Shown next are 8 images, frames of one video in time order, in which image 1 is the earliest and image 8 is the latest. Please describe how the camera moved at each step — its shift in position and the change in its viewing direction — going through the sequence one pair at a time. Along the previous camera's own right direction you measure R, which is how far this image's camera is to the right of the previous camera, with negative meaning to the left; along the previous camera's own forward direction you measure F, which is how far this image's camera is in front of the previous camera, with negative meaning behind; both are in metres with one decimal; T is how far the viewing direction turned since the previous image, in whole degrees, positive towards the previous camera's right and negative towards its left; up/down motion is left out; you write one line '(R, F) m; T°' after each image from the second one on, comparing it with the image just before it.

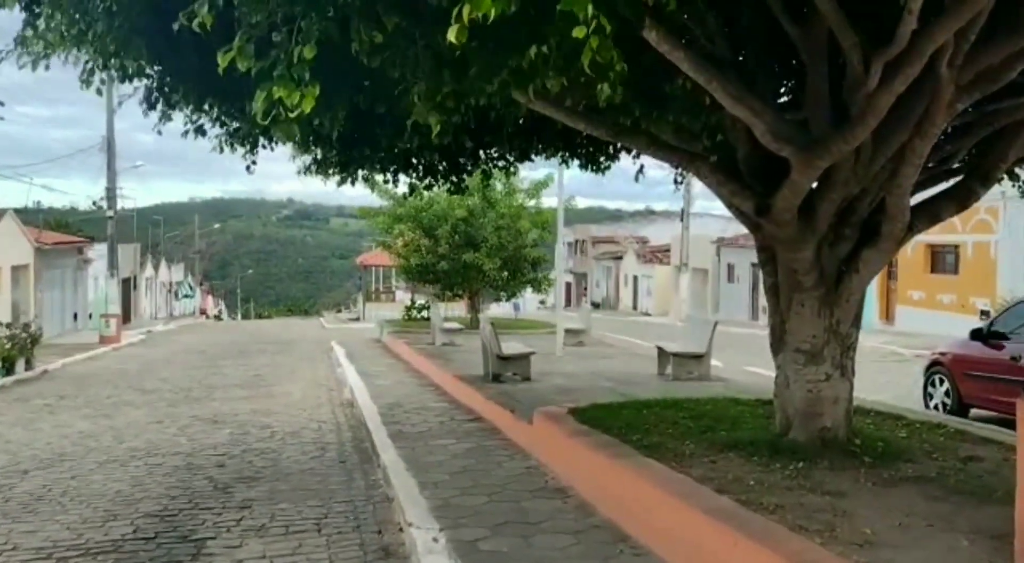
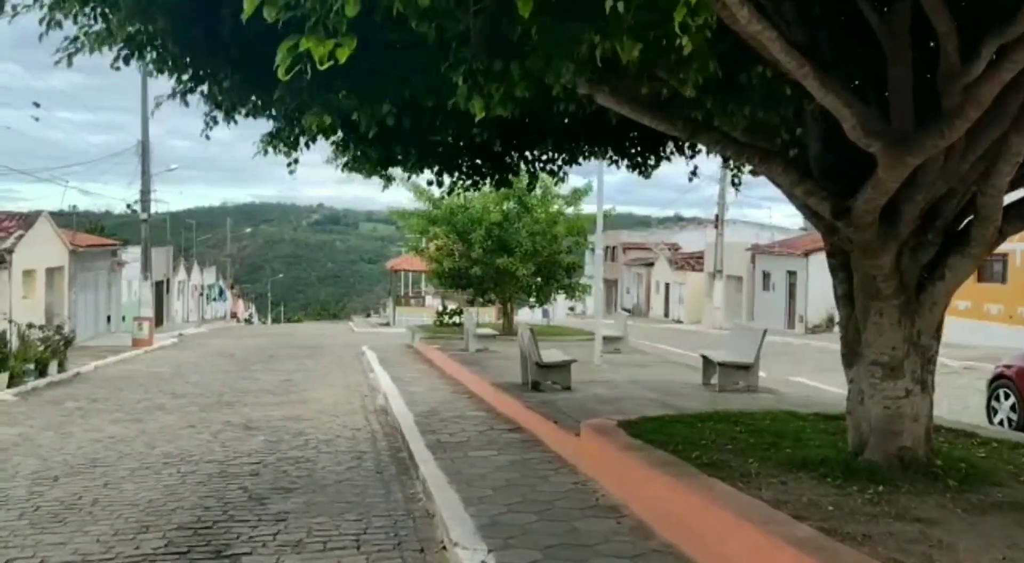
(-0.2, +0.4) m; -2°
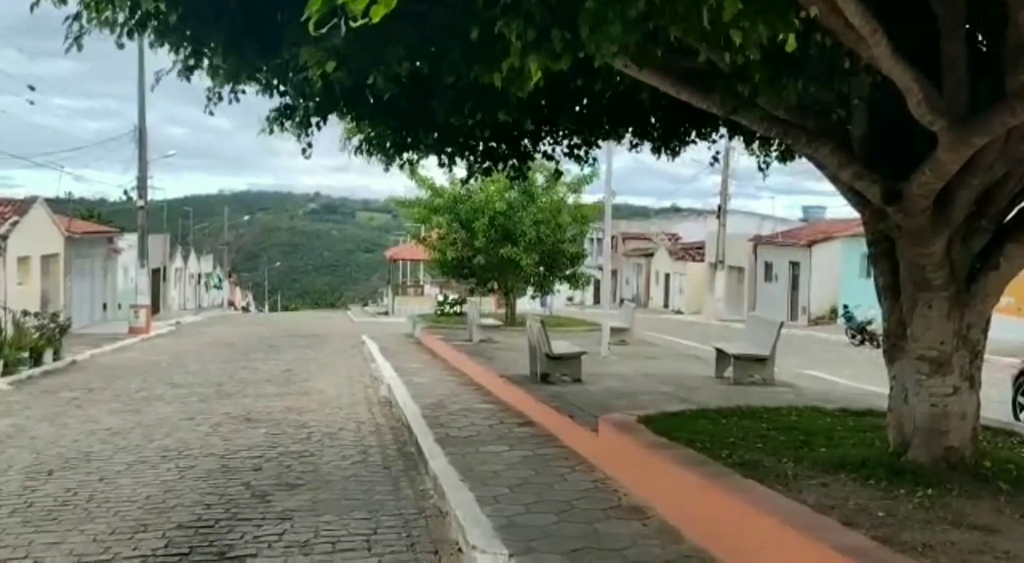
(-0.1, +0.3) m; 0°
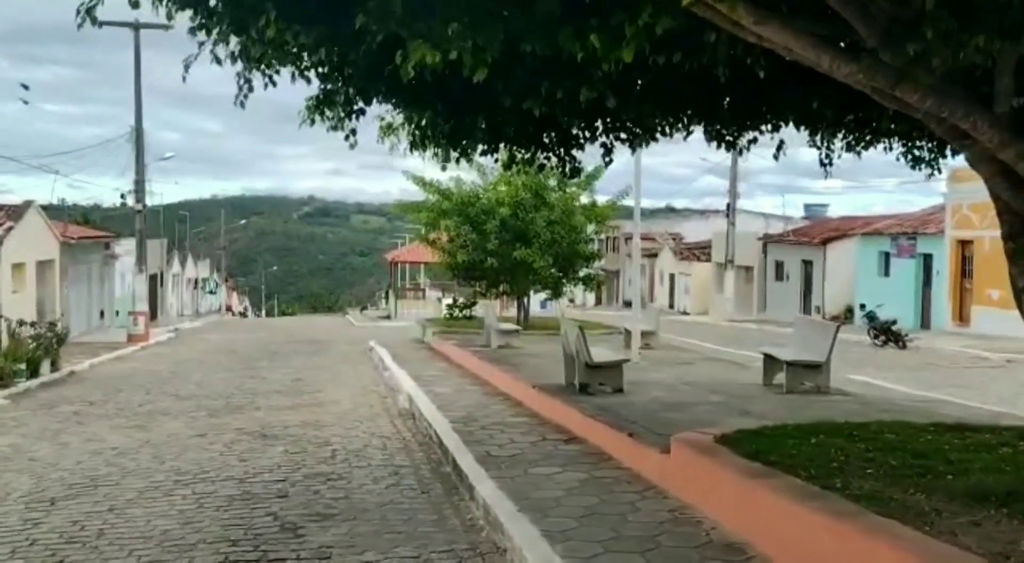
(-0.4, +0.8) m; 0°
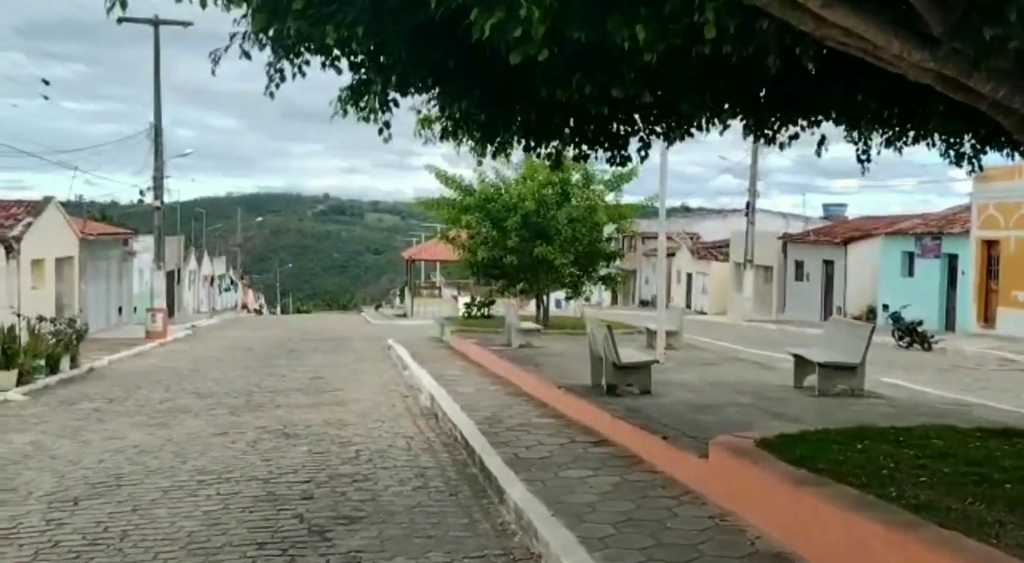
(-0.1, +0.2) m; -1°
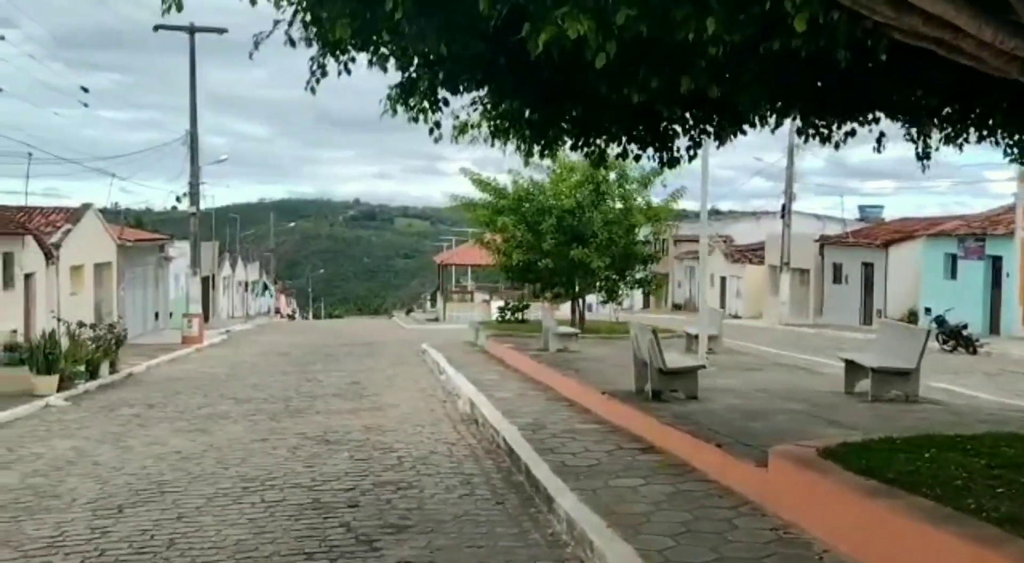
(-0.1, +0.2) m; -2°
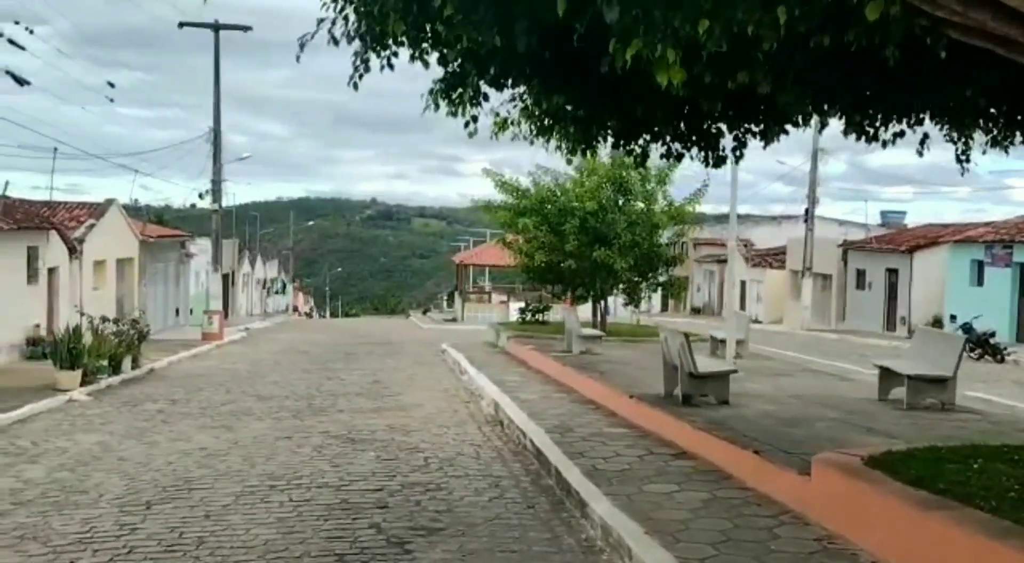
(-0.1, +0.1) m; -1°
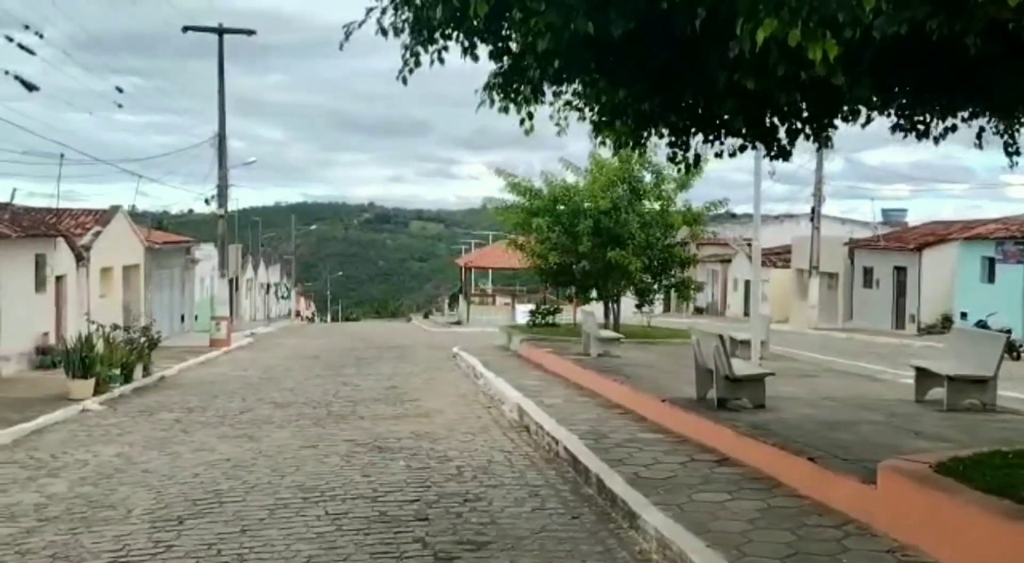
(-0.3, +0.2) m; 0°
